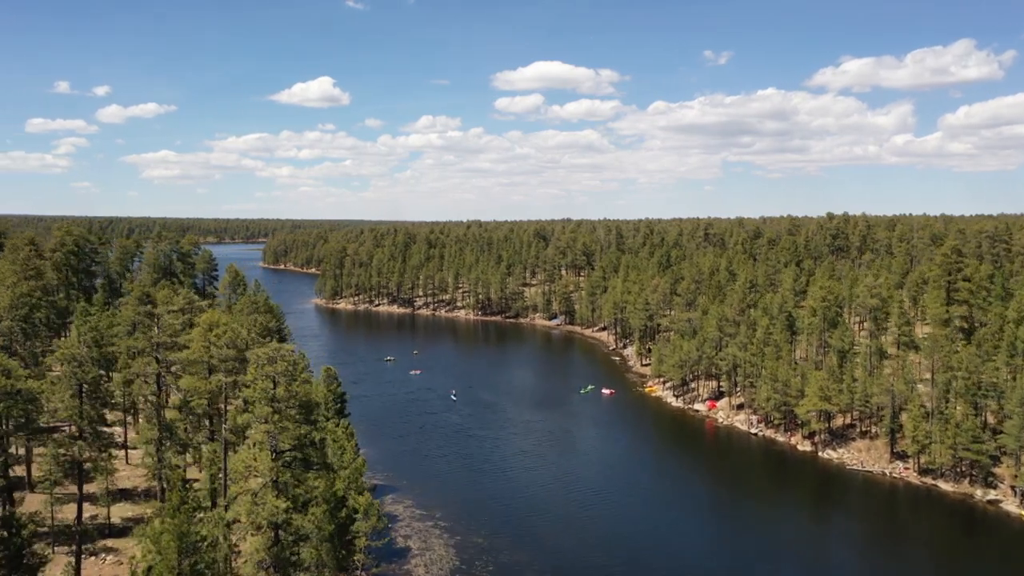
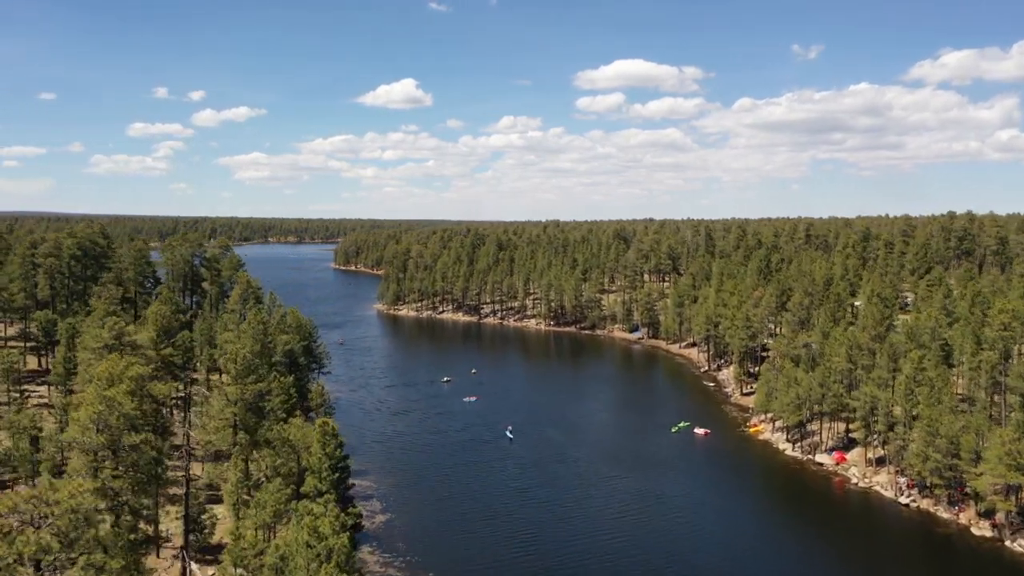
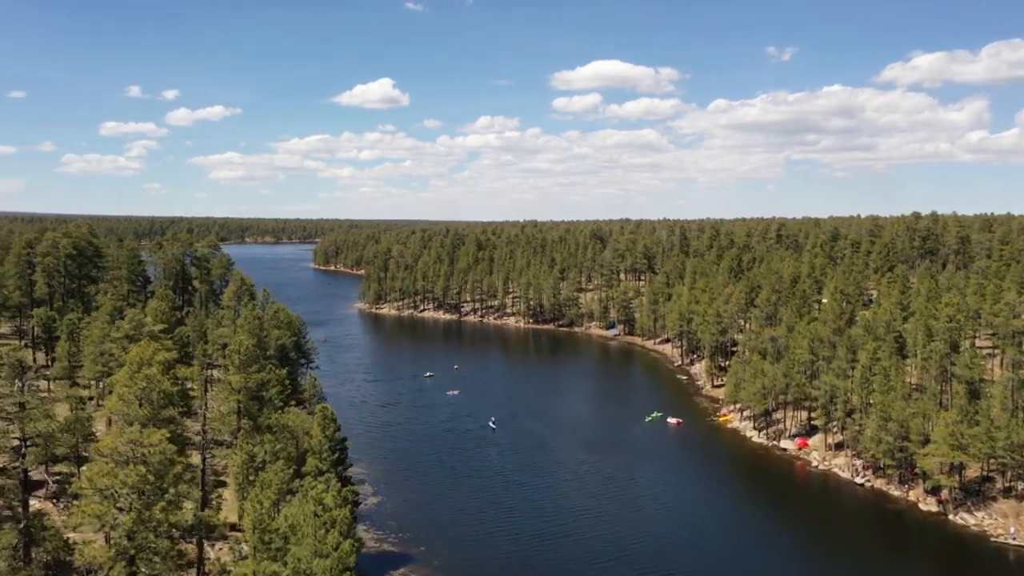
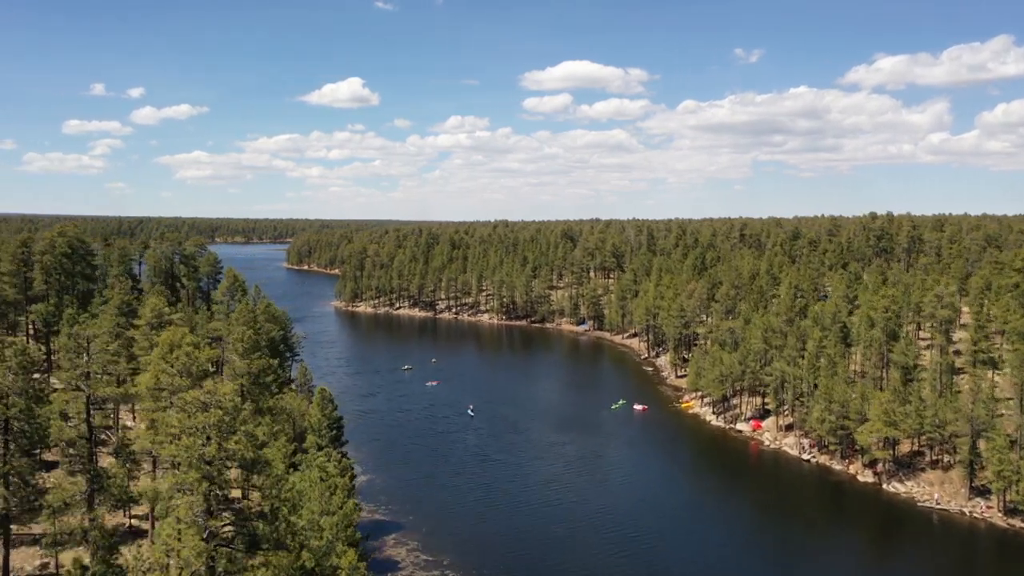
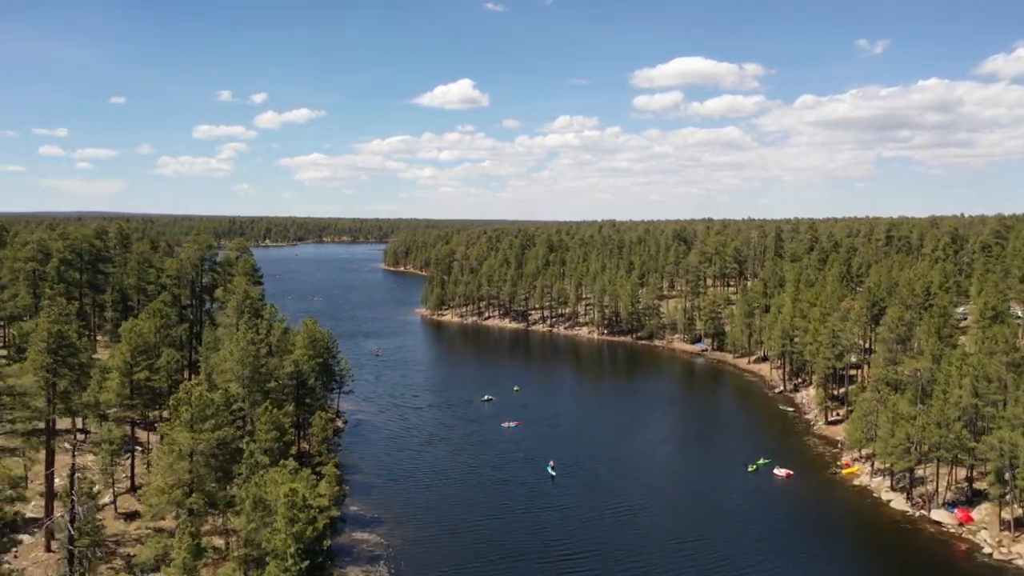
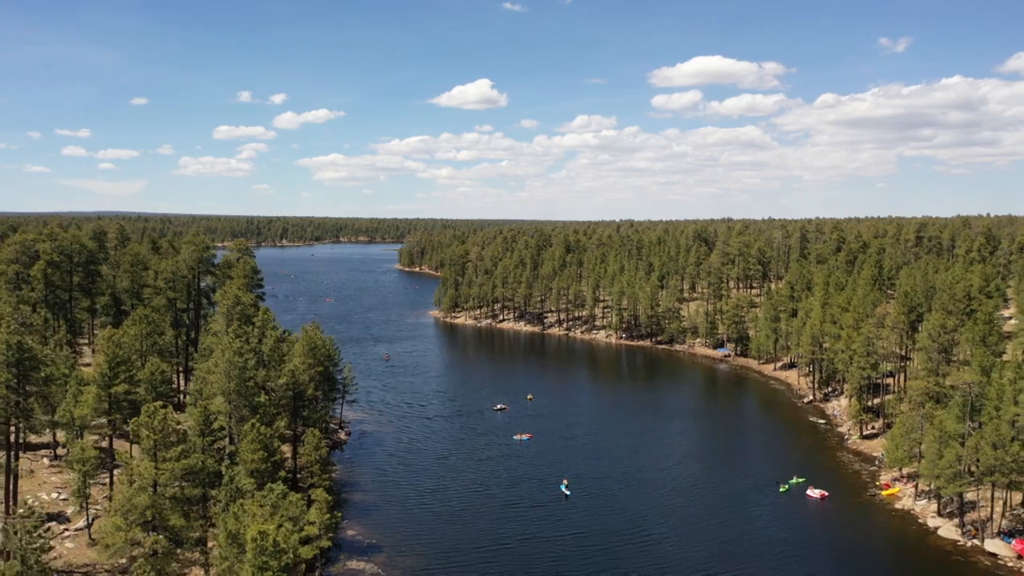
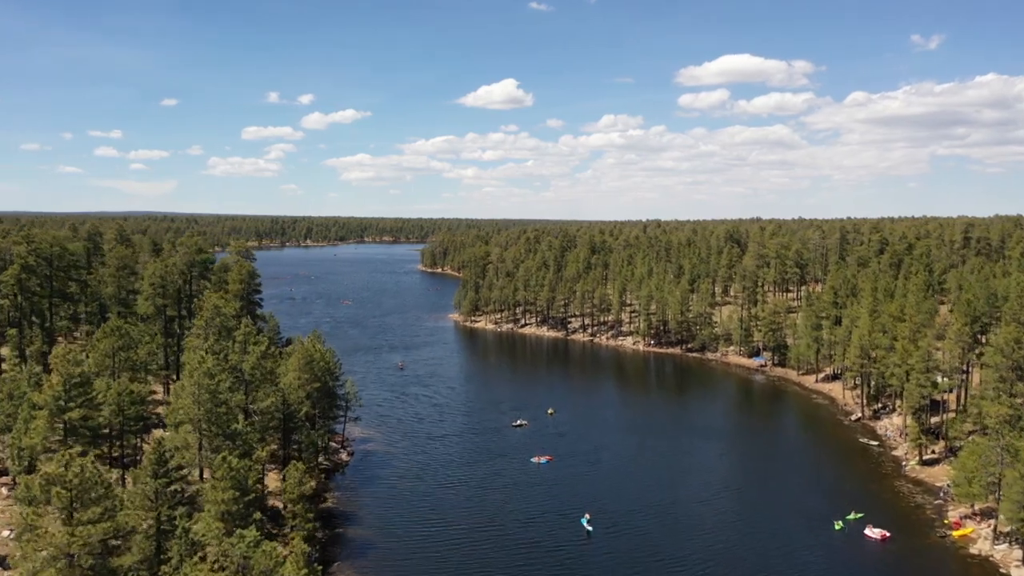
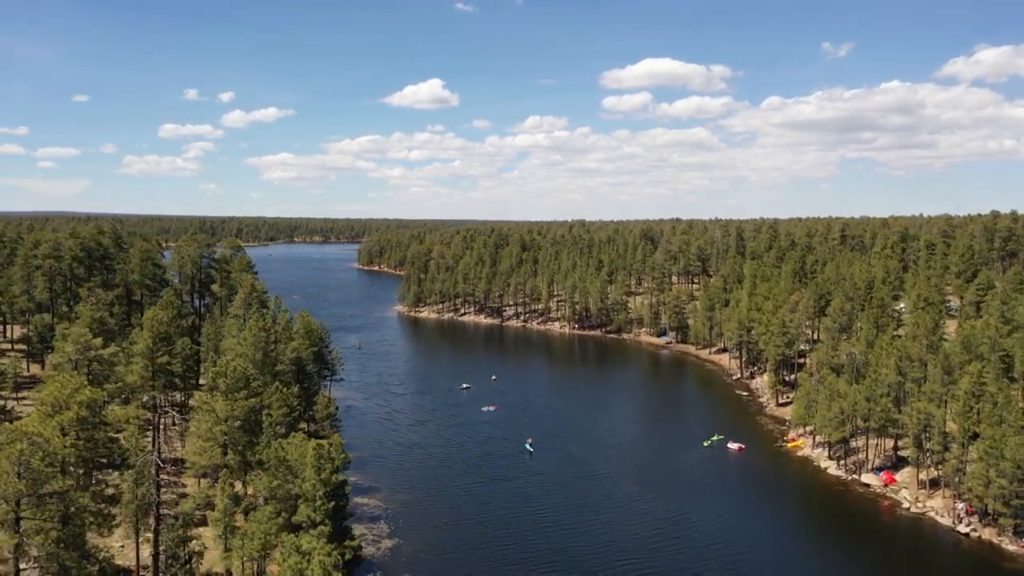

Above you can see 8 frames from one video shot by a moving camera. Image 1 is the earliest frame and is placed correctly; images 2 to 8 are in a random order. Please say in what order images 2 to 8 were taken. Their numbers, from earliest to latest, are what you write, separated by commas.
4, 3, 2, 8, 5, 6, 7
